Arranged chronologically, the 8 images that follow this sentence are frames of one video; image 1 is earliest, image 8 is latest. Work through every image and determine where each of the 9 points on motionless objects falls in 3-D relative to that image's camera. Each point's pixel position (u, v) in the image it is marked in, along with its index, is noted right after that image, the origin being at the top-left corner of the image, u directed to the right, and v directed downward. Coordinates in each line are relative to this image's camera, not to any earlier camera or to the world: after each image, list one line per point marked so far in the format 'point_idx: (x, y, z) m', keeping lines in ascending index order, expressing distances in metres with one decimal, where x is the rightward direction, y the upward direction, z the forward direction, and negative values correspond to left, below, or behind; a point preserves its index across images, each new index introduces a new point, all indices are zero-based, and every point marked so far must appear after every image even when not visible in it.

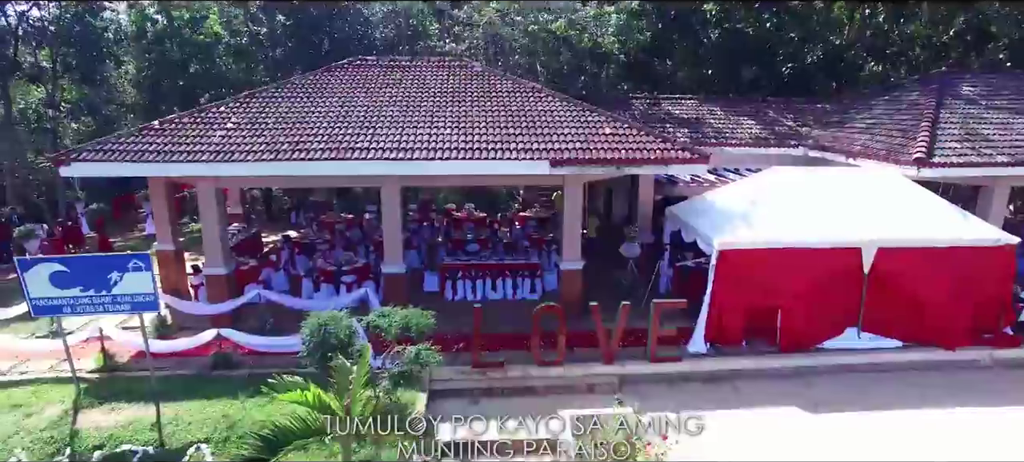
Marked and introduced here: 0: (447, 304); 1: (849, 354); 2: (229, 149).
0: (-1.0, -1.1, +11.1) m
1: (+4.4, -1.6, +9.5) m
2: (-3.8, +1.1, +9.8) m
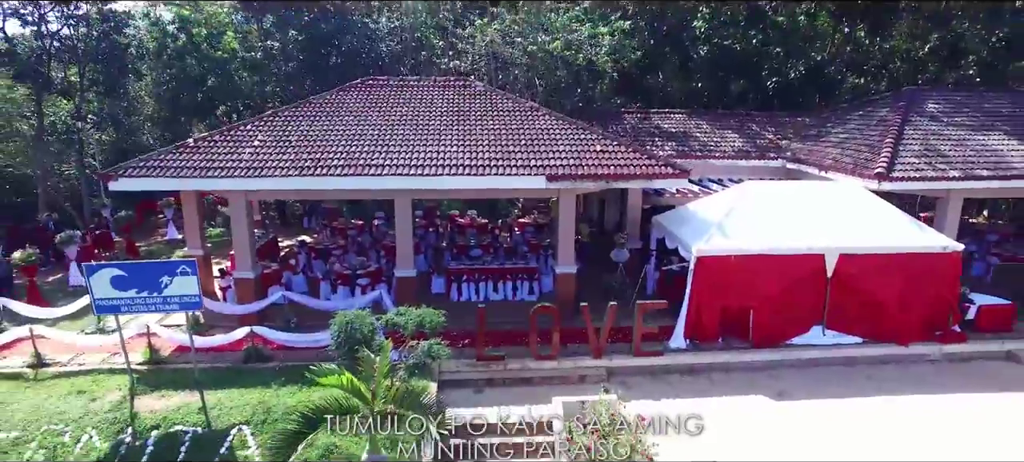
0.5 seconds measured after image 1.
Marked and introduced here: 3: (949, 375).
0: (-1.0, -1.2, +12.3) m
1: (+4.4, -1.7, +10.6) m
2: (-3.8, +1.0, +10.9) m
3: (+6.1, -2.0, +10.2) m
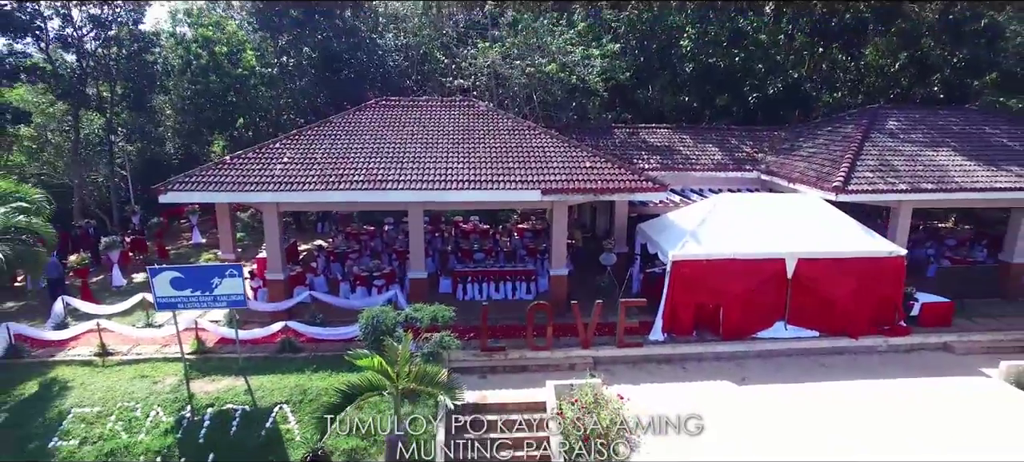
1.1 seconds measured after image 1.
0: (-1.0, -1.4, +13.8) m
1: (+4.4, -1.8, +12.1) m
2: (-3.8, +0.9, +12.4) m
3: (+6.1, -2.1, +11.7) m
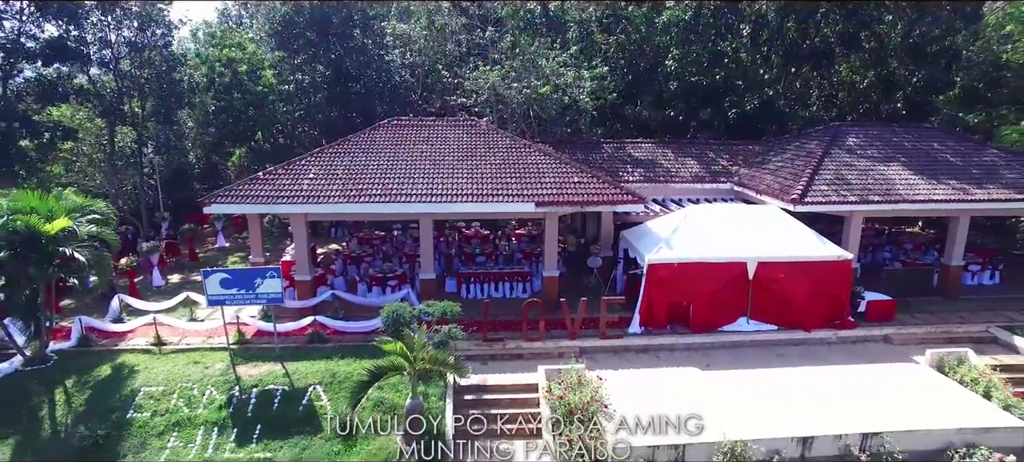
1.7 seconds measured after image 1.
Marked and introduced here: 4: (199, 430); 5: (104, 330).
0: (-1.0, -1.5, +15.6) m
1: (+4.3, -2.0, +13.9) m
2: (-3.9, +0.7, +14.2) m
3: (+6.0, -2.2, +13.5) m
4: (-4.5, -2.9, +10.5) m
5: (-7.3, -1.8, +13.0) m
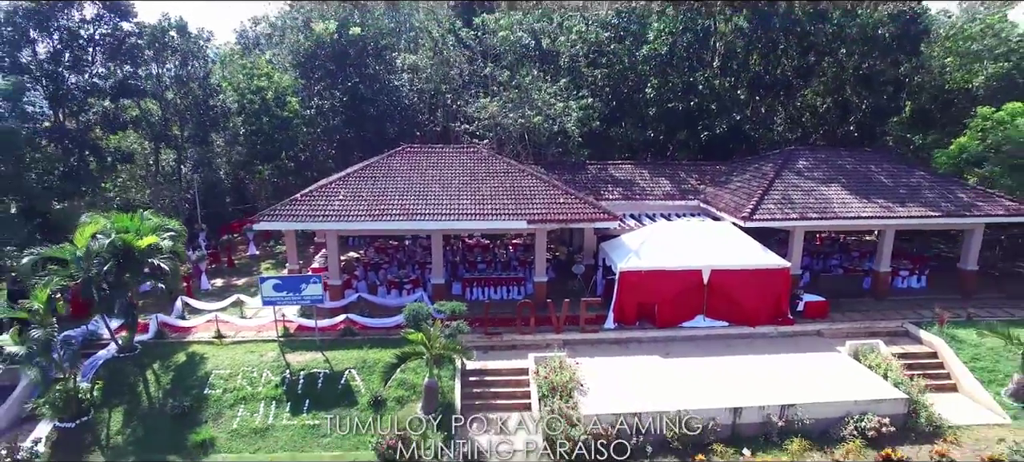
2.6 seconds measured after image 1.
0: (-1.1, -1.8, +18.5) m
1: (+4.2, -2.3, +16.8) m
2: (-3.9, +0.4, +17.1) m
3: (+6.0, -2.5, +16.4) m
4: (-4.6, -3.2, +13.4) m
5: (-7.4, -2.1, +15.9) m
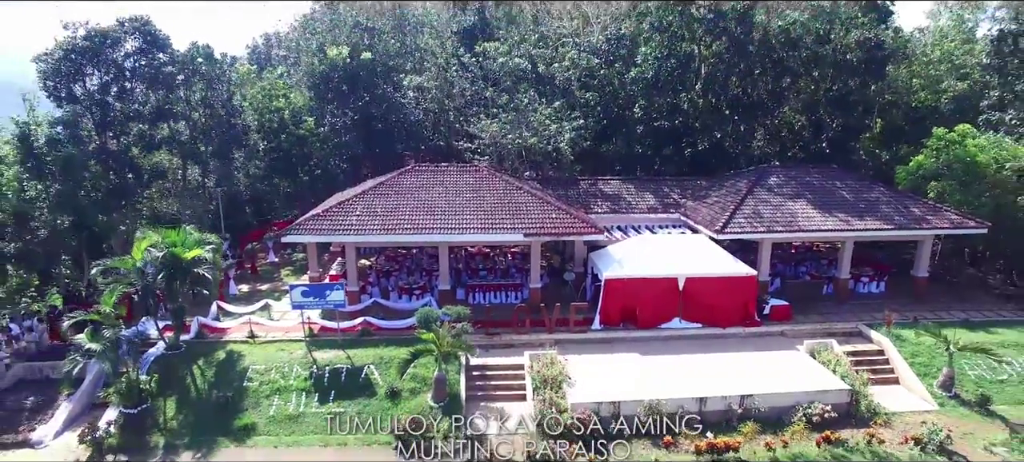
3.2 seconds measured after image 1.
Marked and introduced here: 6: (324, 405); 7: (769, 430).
0: (-1.2, -2.1, +20.6) m
1: (+4.2, -2.6, +19.0) m
2: (-4.0, +0.1, +19.3) m
3: (+5.9, -2.8, +18.5) m
4: (-4.6, -3.5, +15.5) m
5: (-7.4, -2.4, +18.0) m
6: (-4.0, -3.7, +15.3) m
7: (+5.2, -4.1, +14.8) m
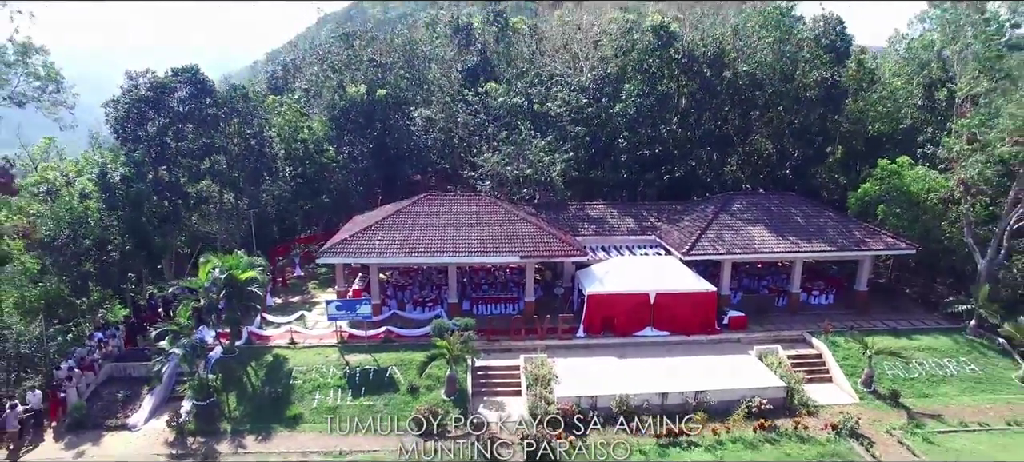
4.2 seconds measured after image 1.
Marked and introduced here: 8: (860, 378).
0: (-1.2, -2.8, +24.1) m
1: (+4.1, -3.3, +22.4) m
2: (-4.1, -0.6, +22.8) m
3: (+5.8, -3.5, +22.0) m
4: (-4.7, -4.2, +19.0) m
5: (-7.5, -3.1, +21.5) m
6: (-4.0, -4.3, +18.8) m
7: (+5.2, -4.7, +18.3) m
8: (+9.4, -4.0, +19.7) m
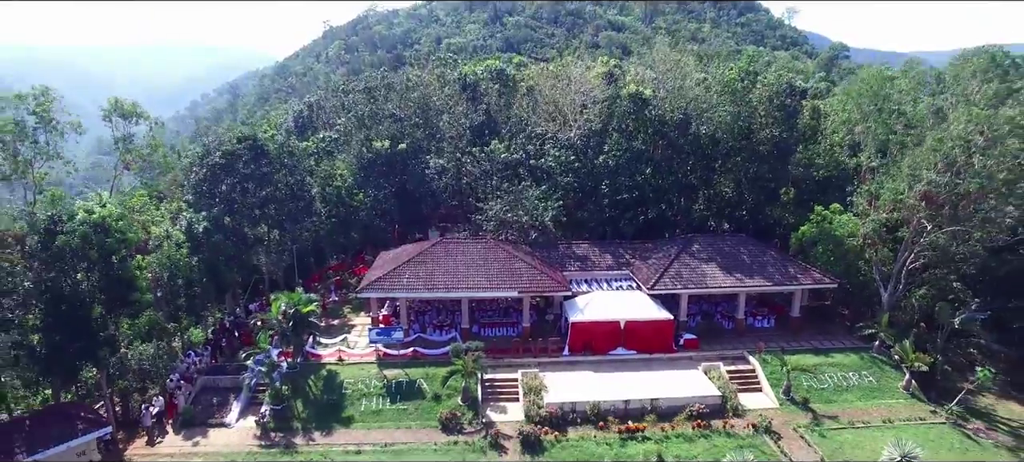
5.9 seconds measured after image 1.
0: (-1.2, -4.4, +29.9) m
1: (+4.1, -4.8, +28.3) m
2: (-4.1, -2.1, +28.6) m
3: (+5.8, -5.1, +27.8) m
4: (-4.7, -5.7, +24.9) m
5: (-7.5, -4.6, +27.4) m
6: (-4.0, -5.9, +24.6) m
7: (+5.2, -6.3, +24.1) m
8: (+9.4, -5.5, +25.6) m
